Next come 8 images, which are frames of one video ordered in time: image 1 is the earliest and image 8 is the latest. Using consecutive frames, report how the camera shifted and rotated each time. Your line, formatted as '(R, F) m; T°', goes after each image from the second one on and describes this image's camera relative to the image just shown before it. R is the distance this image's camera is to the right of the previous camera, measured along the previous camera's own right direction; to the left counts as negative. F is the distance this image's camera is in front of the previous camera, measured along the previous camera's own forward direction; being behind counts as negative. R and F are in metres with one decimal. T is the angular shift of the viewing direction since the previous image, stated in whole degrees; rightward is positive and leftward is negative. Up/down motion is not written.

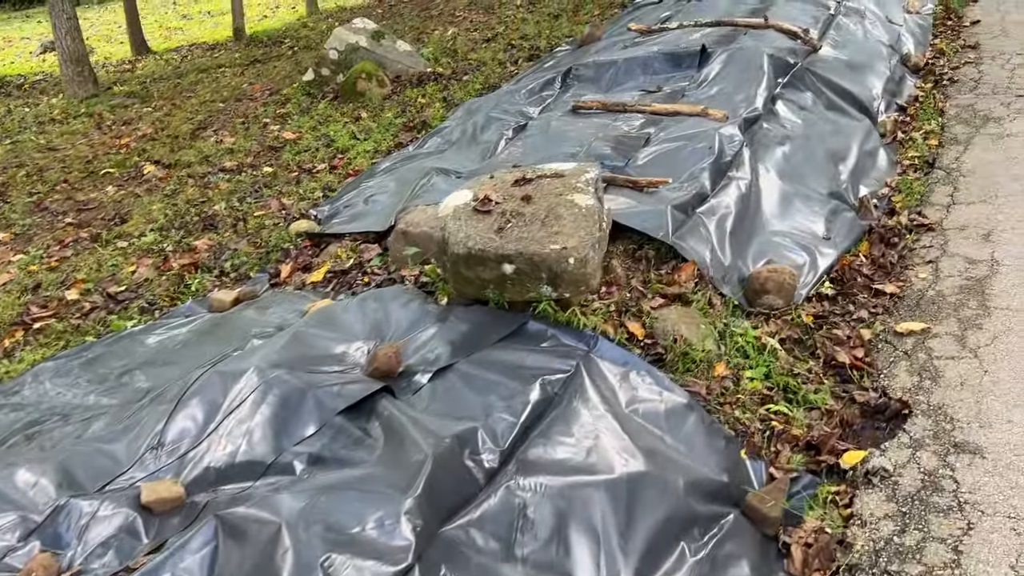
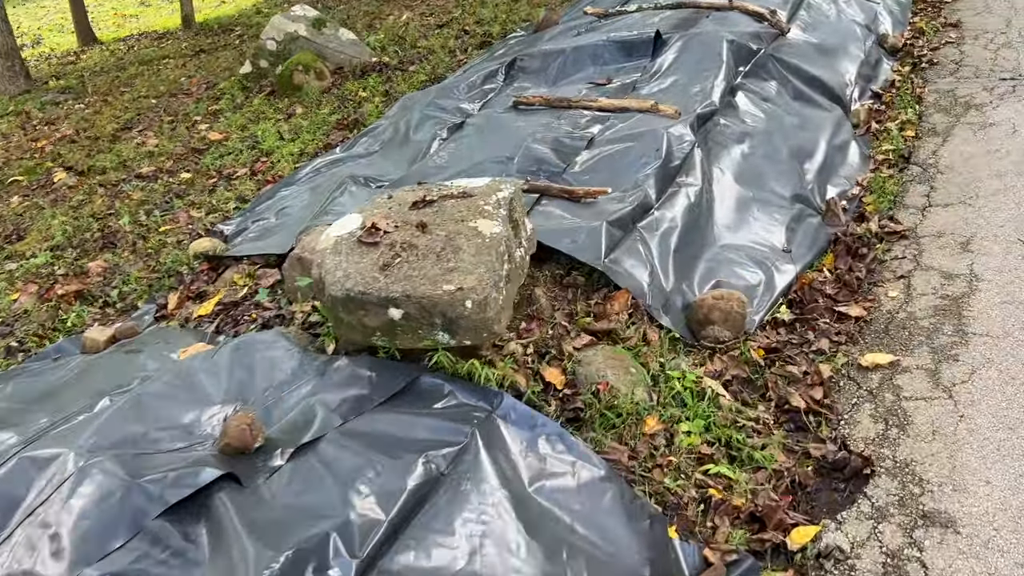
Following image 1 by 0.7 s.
(+0.3, +0.4) m; +1°
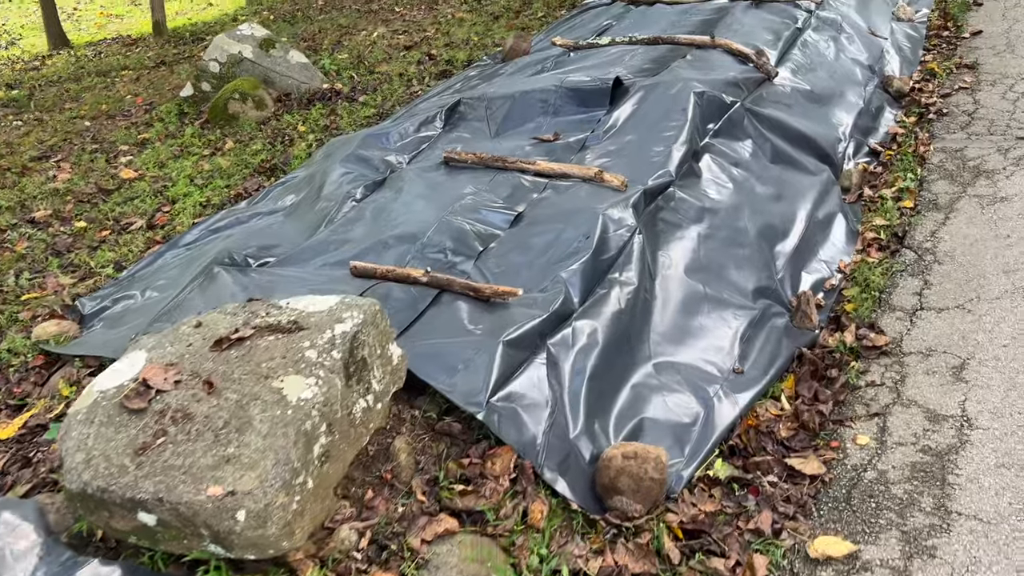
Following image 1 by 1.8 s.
(+0.4, +0.6) m; -1°
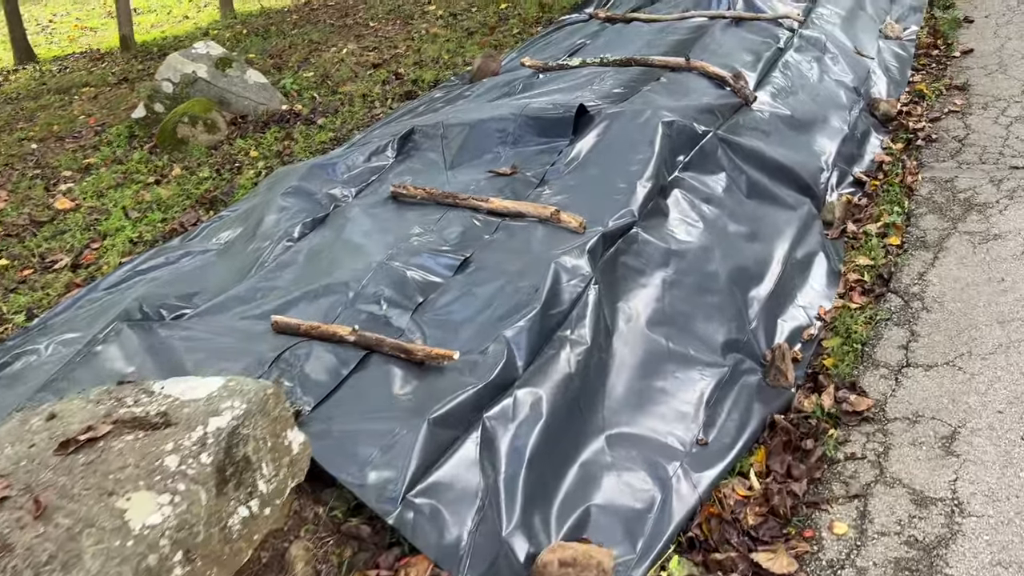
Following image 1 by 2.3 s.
(+0.2, +0.3) m; 0°
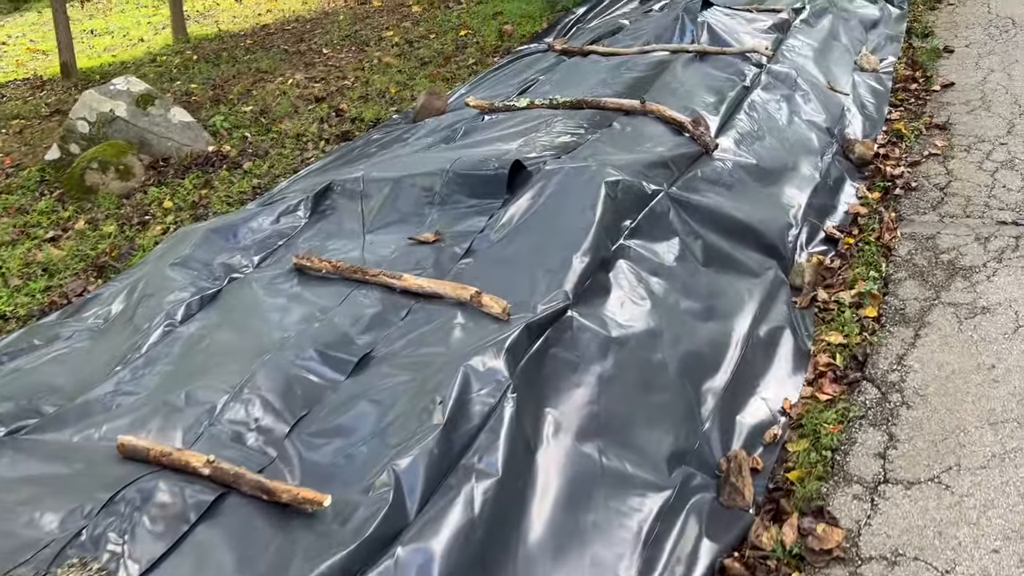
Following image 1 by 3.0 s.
(+0.3, +0.5) m; +1°
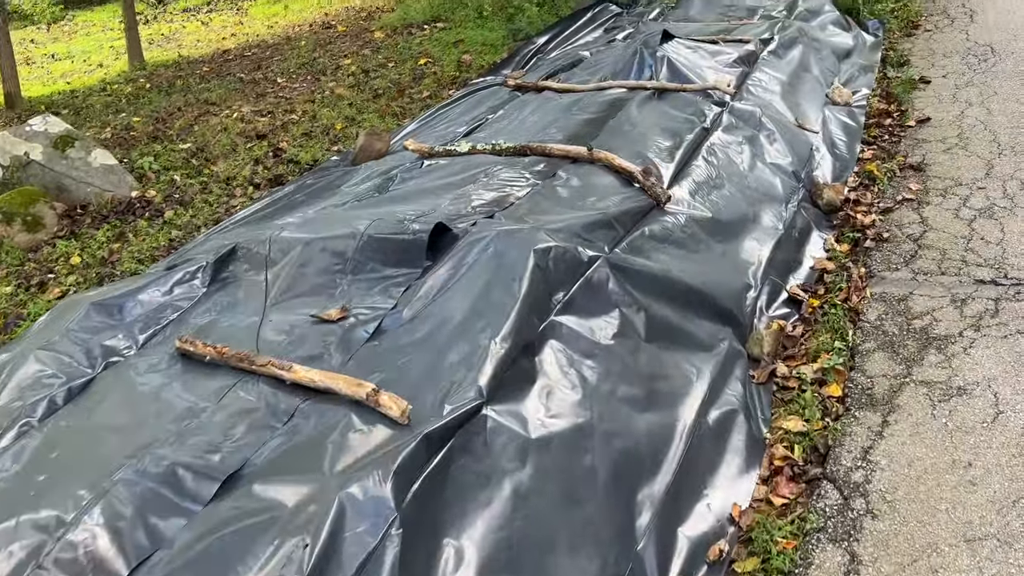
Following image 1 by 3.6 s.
(+0.3, +0.4) m; +1°
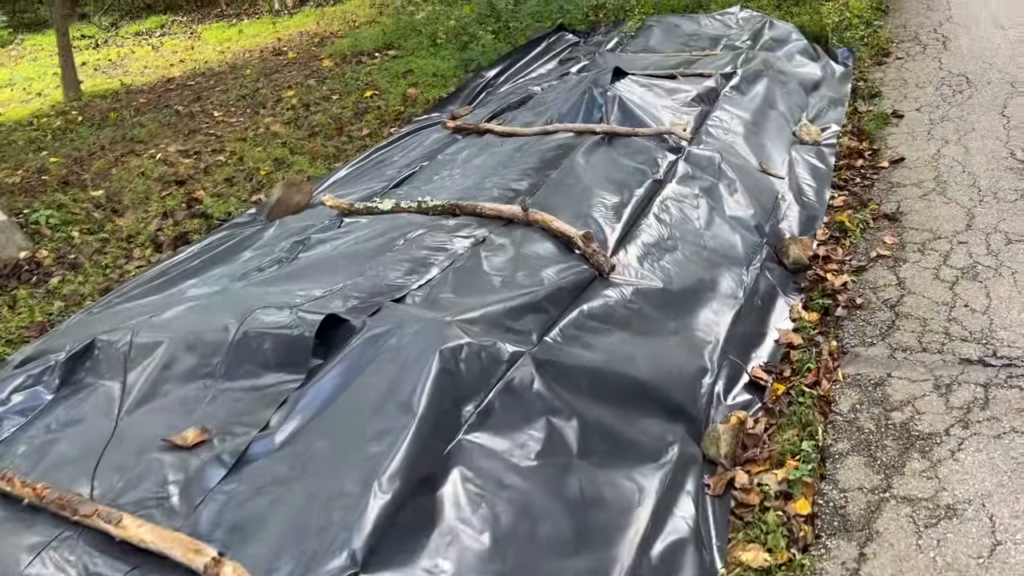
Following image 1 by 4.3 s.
(+0.2, +0.5) m; +1°
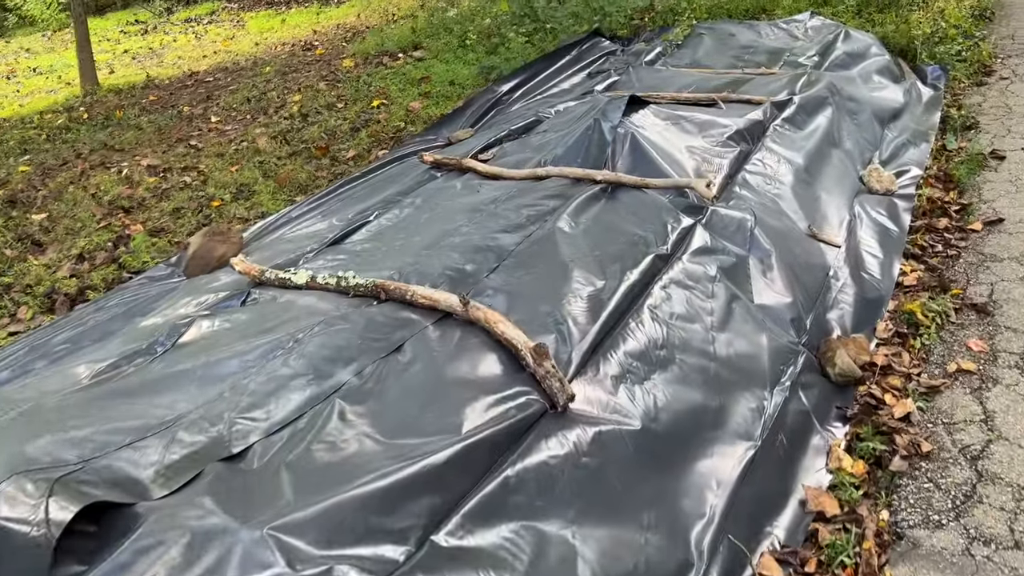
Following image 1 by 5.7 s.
(+0.4, +0.9) m; -5°
